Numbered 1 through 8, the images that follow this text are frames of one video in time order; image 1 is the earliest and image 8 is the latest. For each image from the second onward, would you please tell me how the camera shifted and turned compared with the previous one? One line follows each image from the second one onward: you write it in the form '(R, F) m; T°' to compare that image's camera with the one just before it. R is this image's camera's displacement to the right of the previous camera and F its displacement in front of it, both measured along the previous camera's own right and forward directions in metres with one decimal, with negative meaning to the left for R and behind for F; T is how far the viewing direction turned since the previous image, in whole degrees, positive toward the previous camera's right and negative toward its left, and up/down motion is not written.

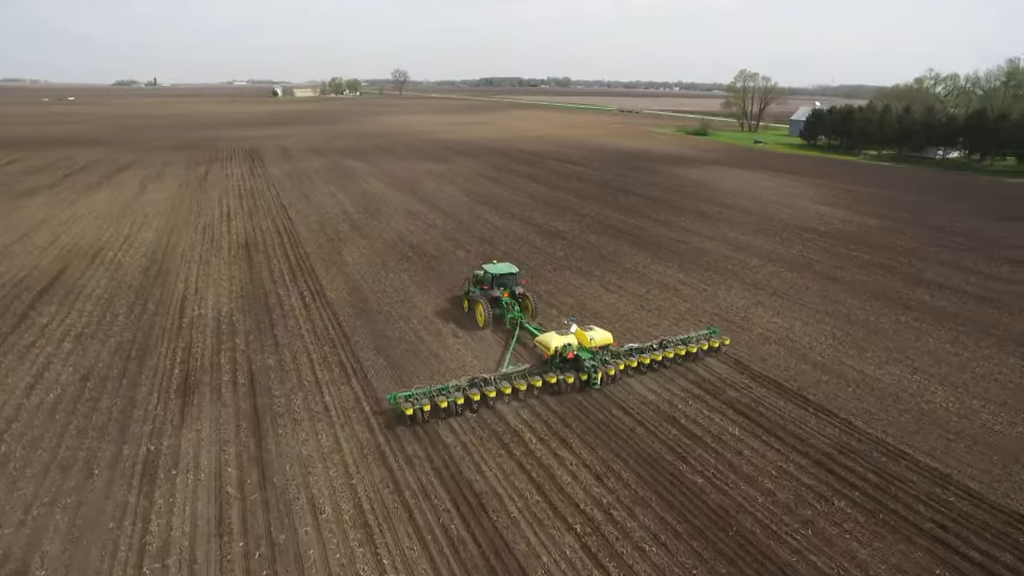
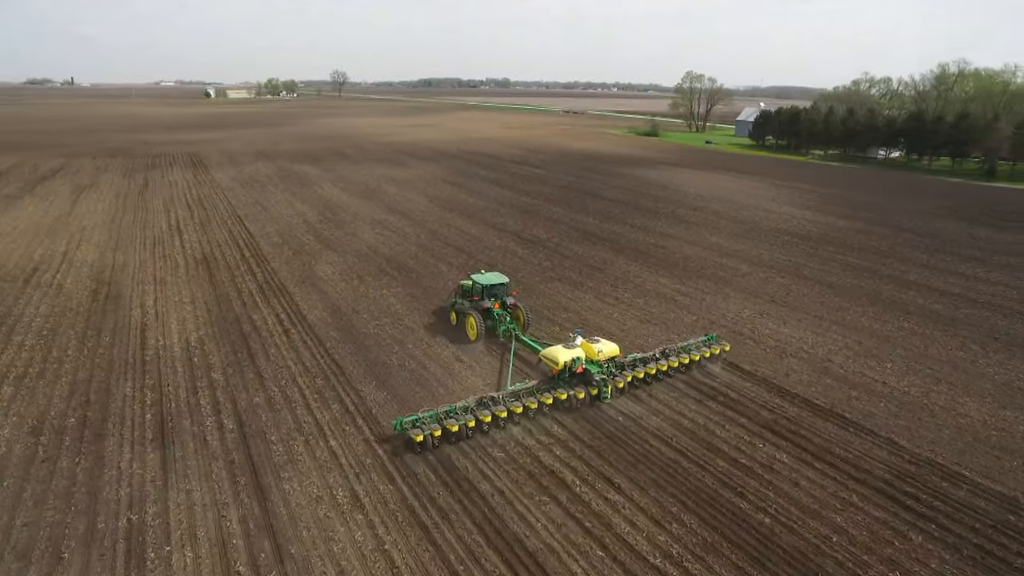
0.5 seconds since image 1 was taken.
(-1.4, +1.1) m; +5°
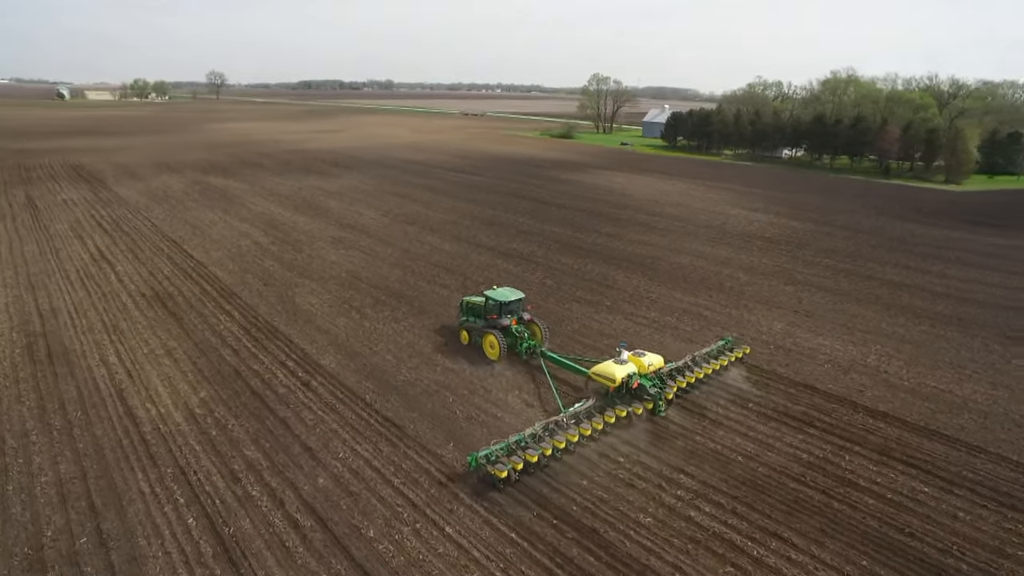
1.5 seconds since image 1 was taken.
(-3.5, +1.8) m; +10°
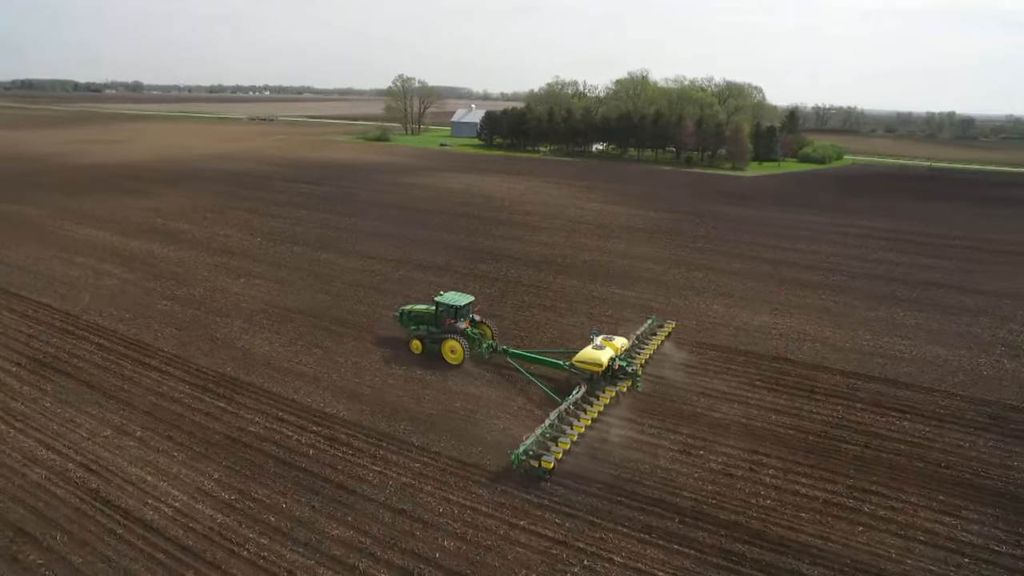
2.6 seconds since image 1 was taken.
(-4.6, +1.2) m; +19°
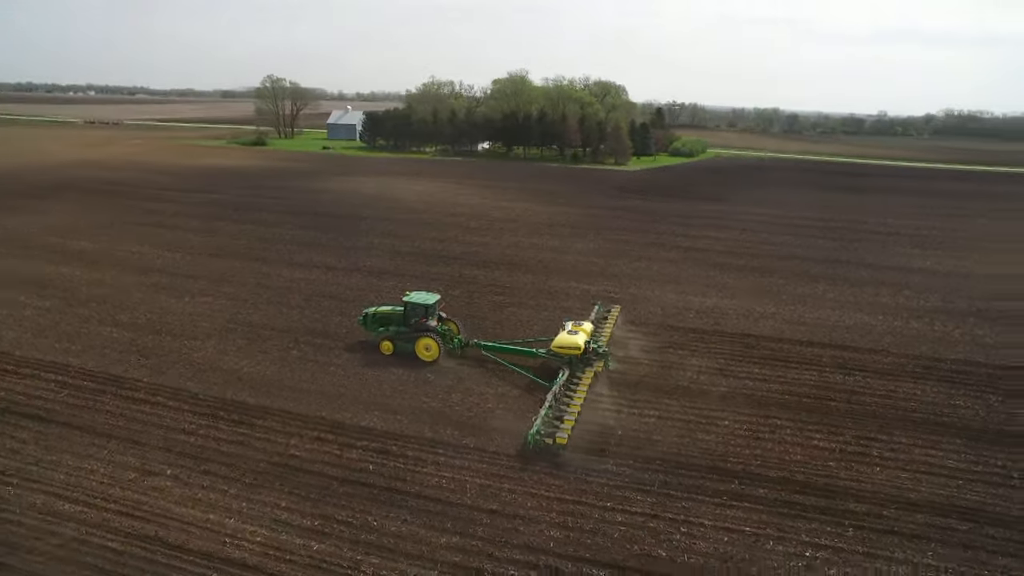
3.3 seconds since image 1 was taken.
(-3.1, 0.0) m; +12°
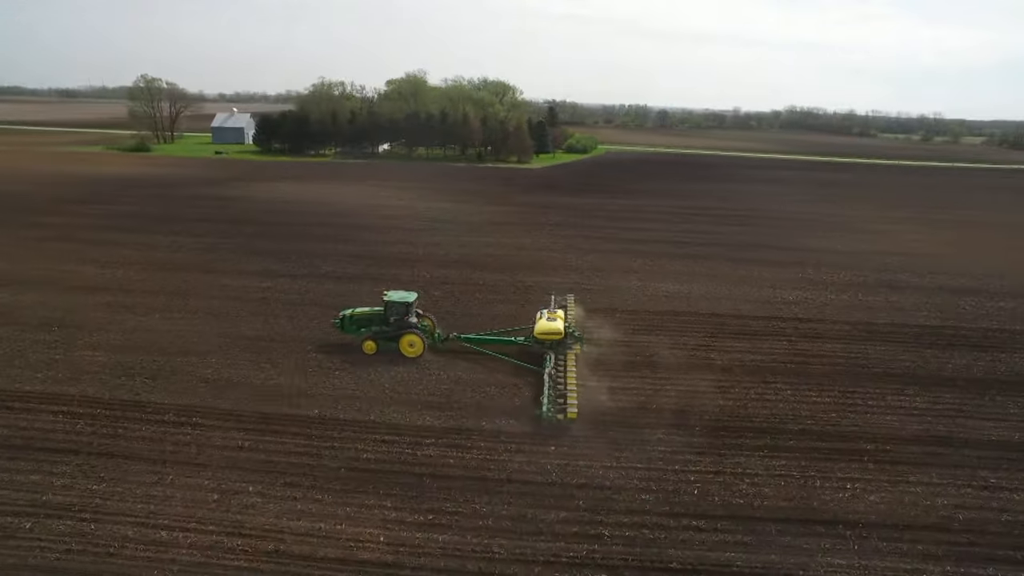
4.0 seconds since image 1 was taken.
(-3.1, -0.4) m; +11°
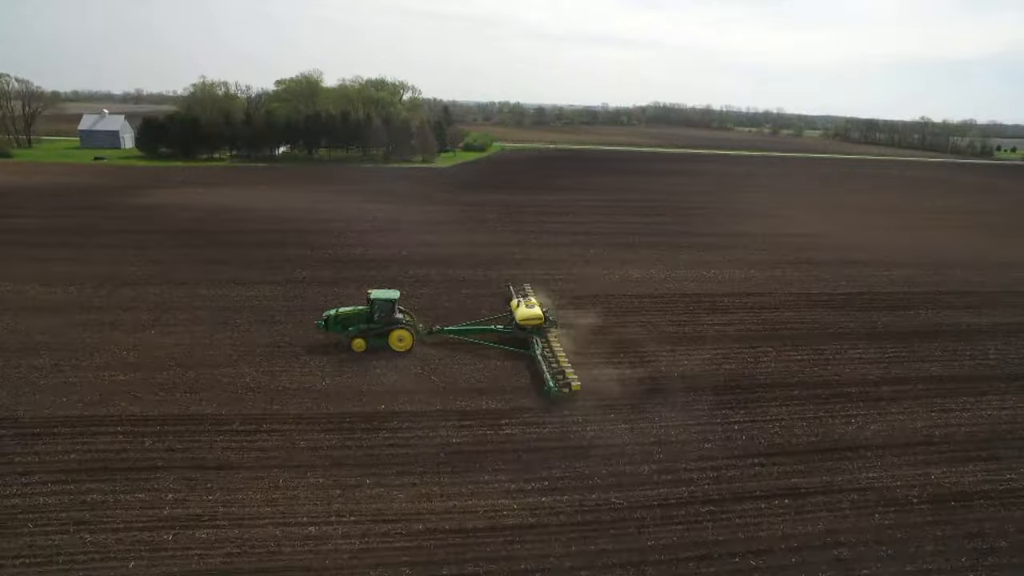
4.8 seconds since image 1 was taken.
(-3.5, -0.8) m; +11°
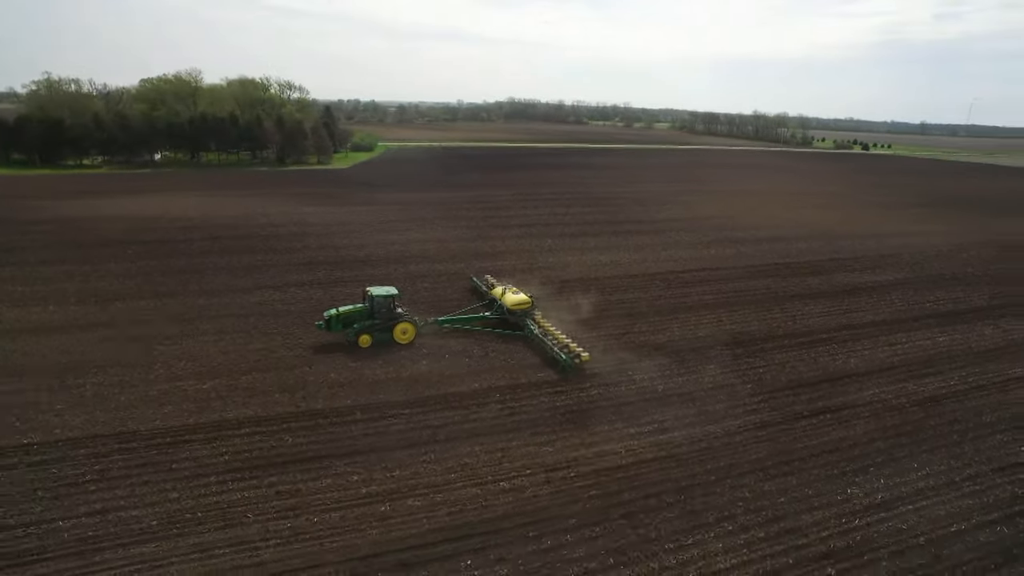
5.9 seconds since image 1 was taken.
(-4.8, -1.3) m; +13°
